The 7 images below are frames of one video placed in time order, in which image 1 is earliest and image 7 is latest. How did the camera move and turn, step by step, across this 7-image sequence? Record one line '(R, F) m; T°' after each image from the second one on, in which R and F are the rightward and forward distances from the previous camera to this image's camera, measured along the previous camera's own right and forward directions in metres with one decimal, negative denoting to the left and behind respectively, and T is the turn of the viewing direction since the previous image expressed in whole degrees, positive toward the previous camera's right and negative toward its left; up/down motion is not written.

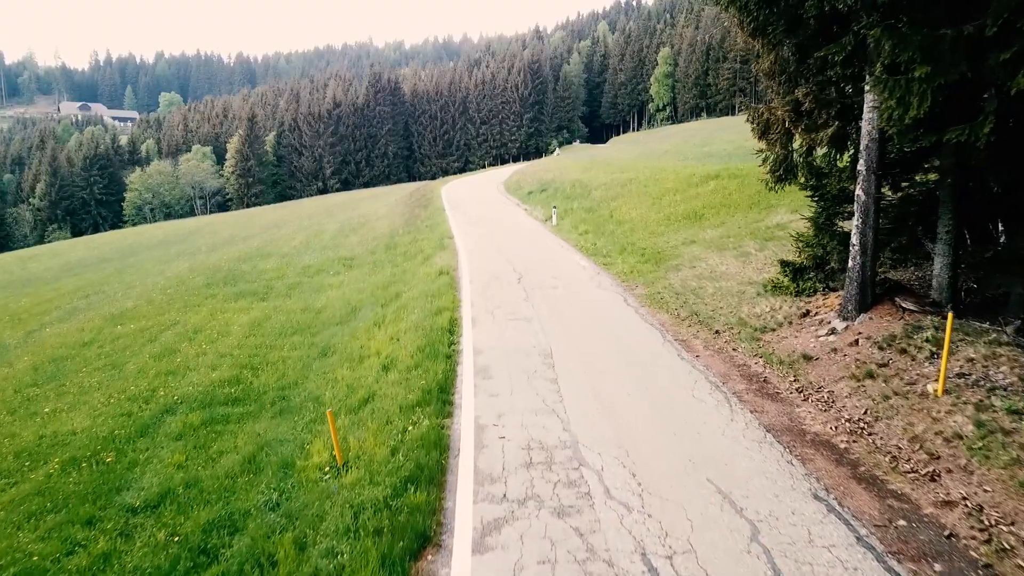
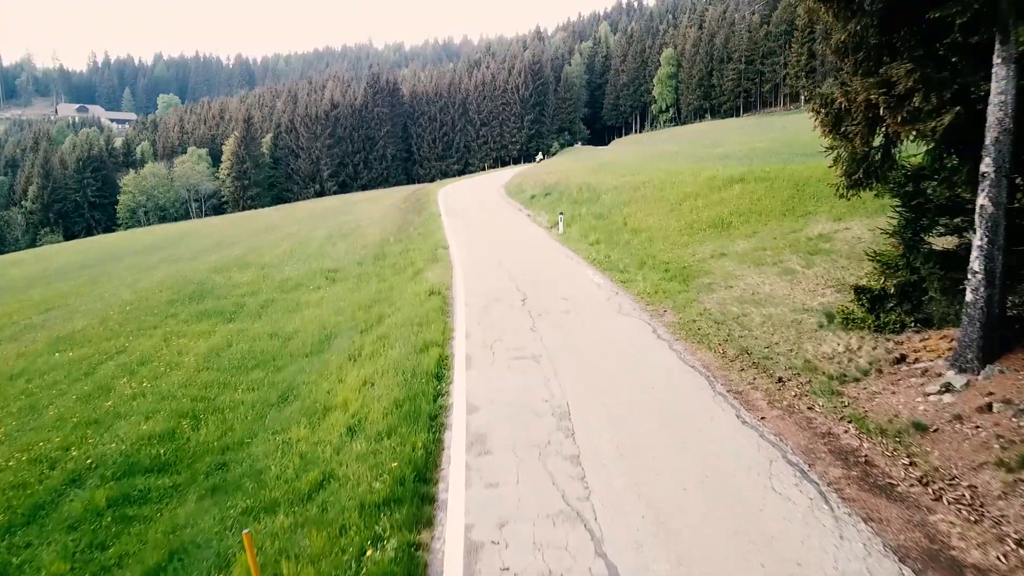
(0.0, +2.0) m; 0°
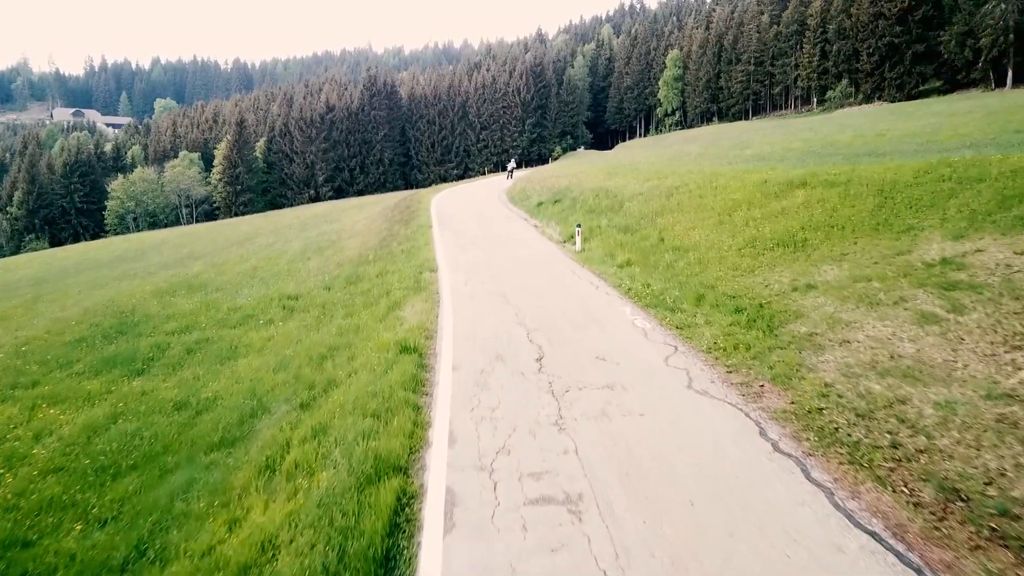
(-0.1, +3.7) m; 0°
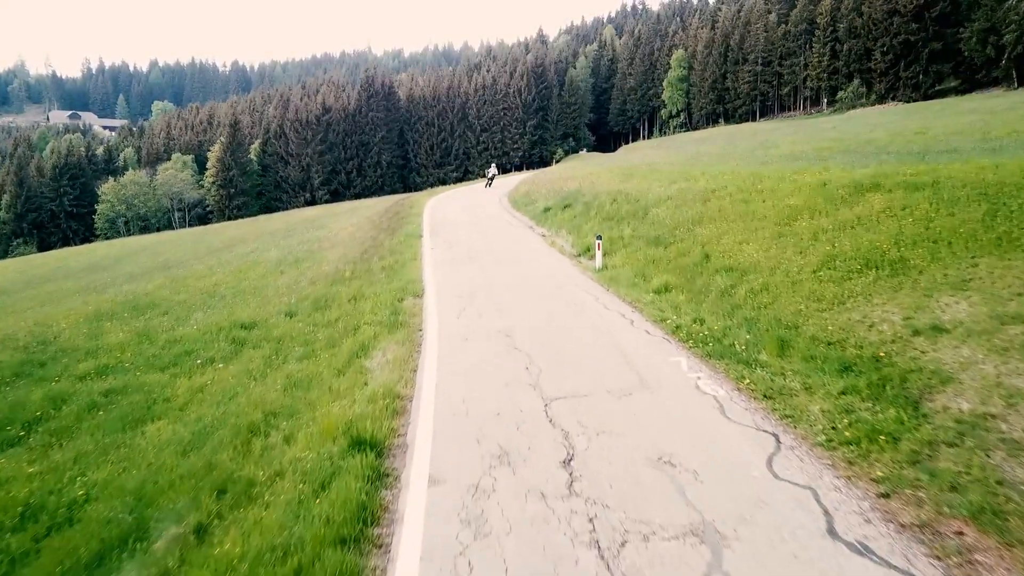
(-0.1, +2.8) m; 0°
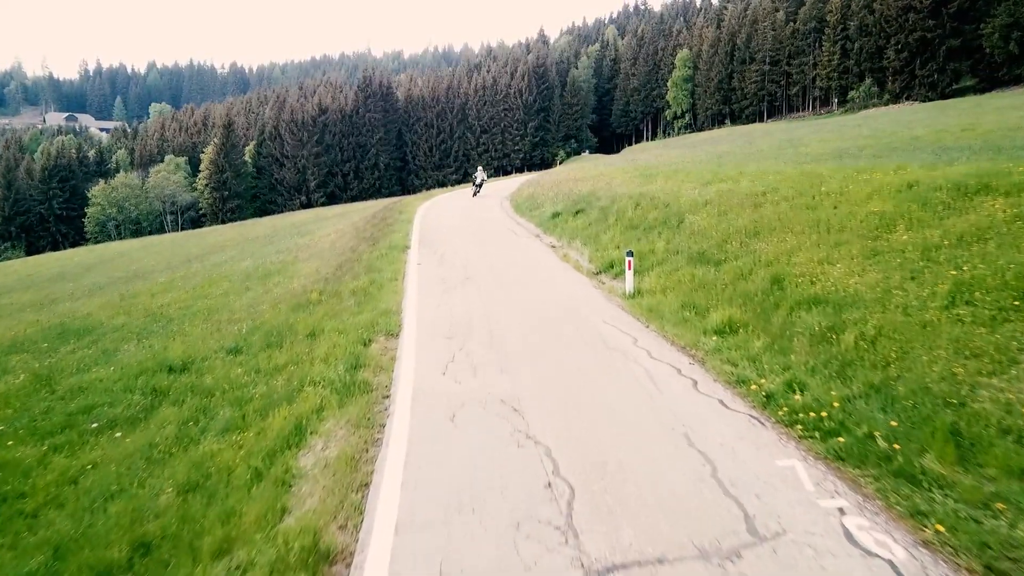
(-0.1, +2.7) m; 0°
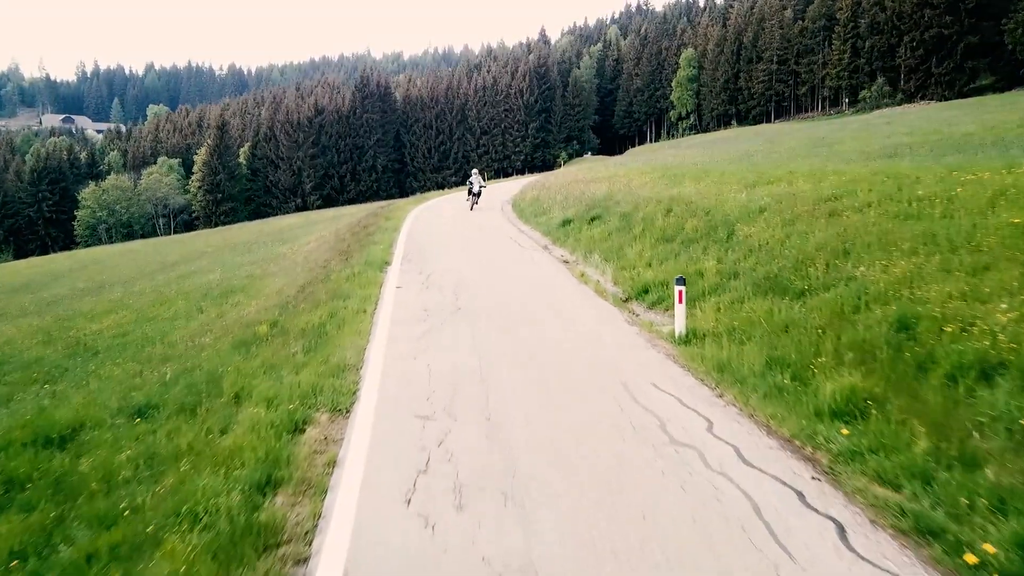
(-0.1, +2.6) m; 0°
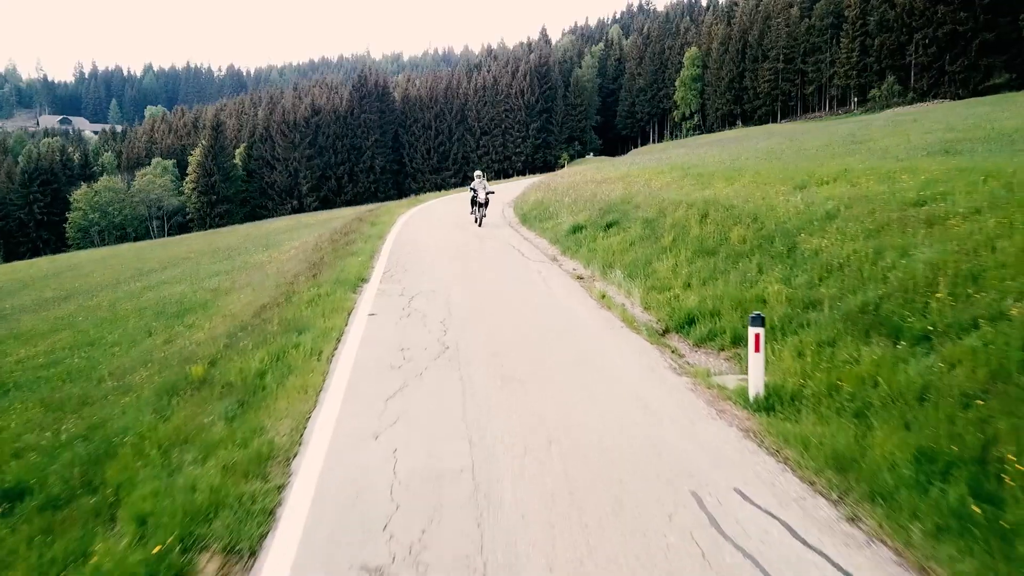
(0.0, +2.0) m; 0°
